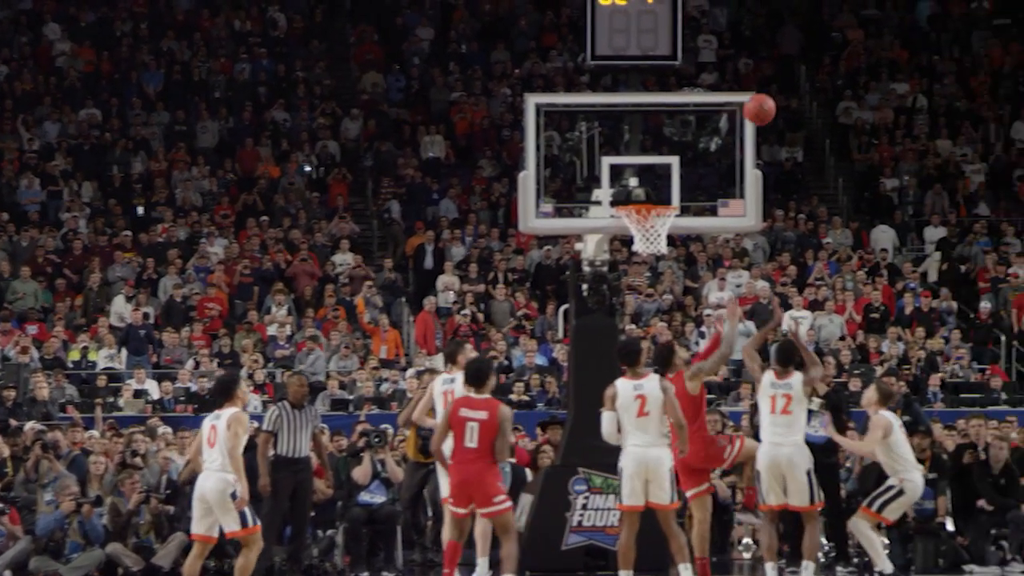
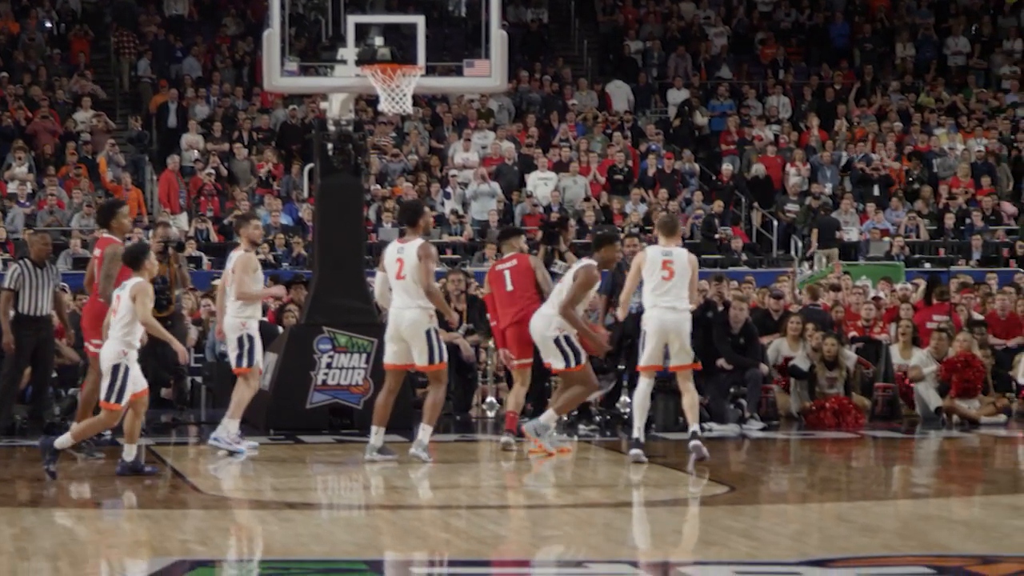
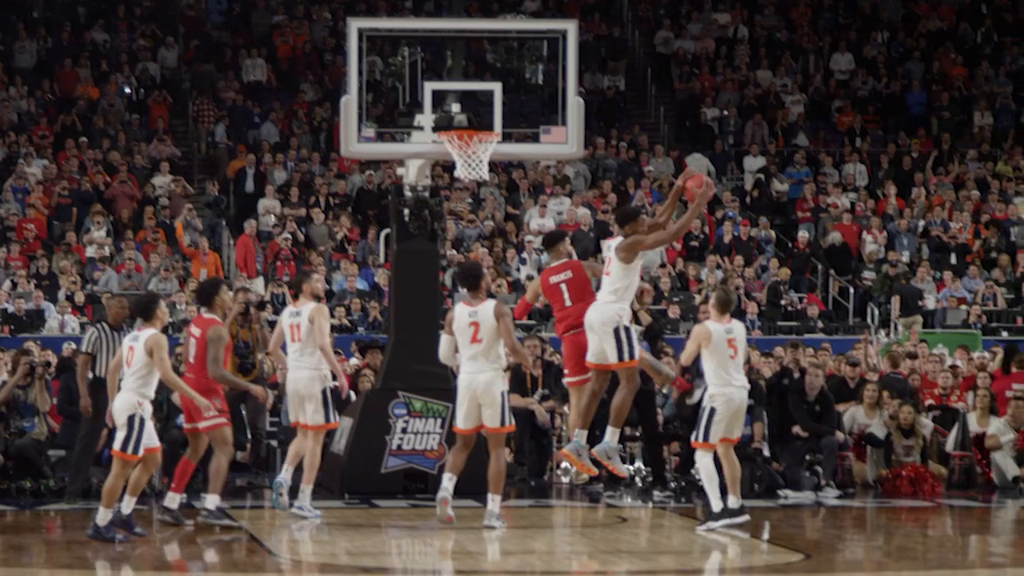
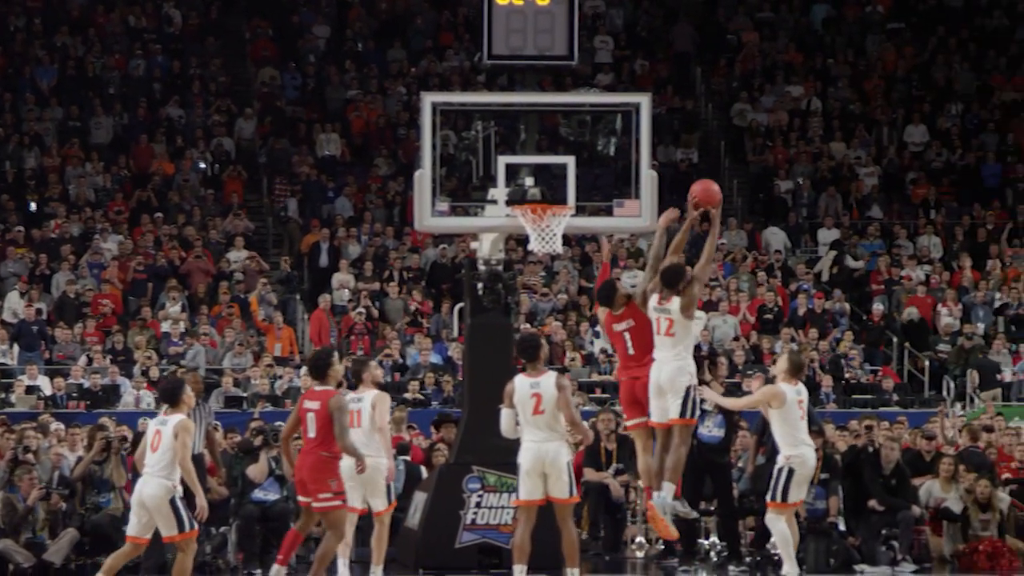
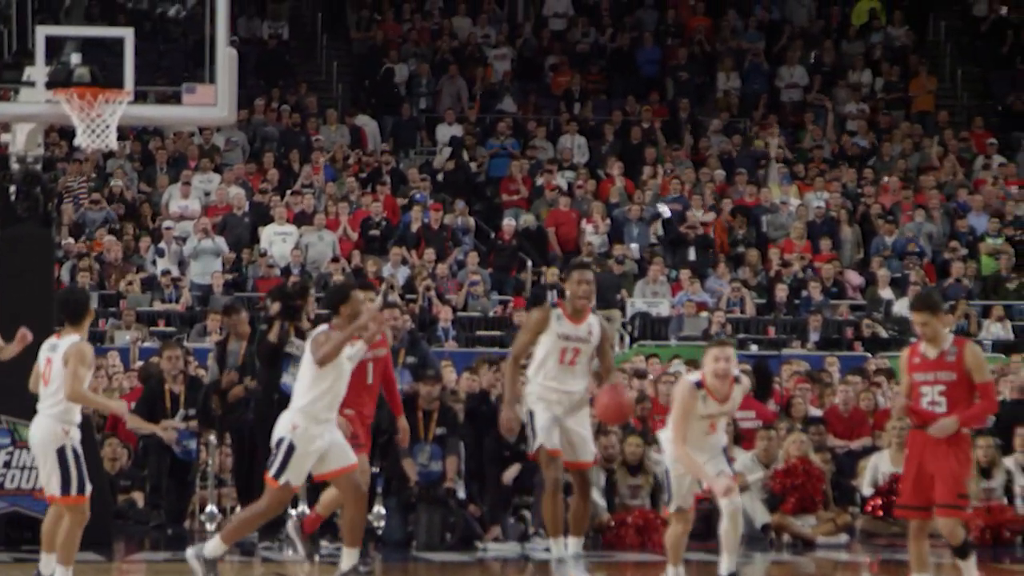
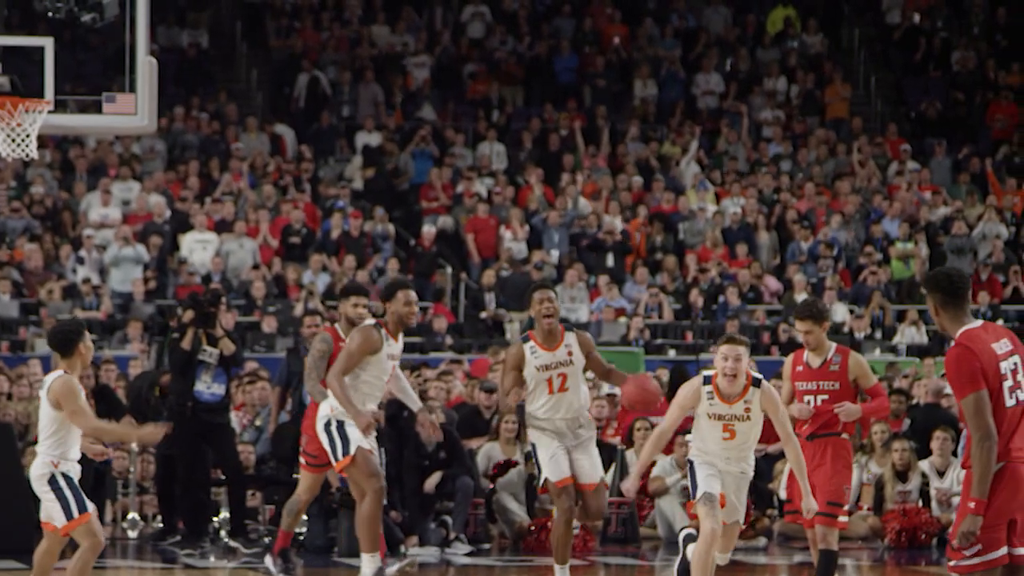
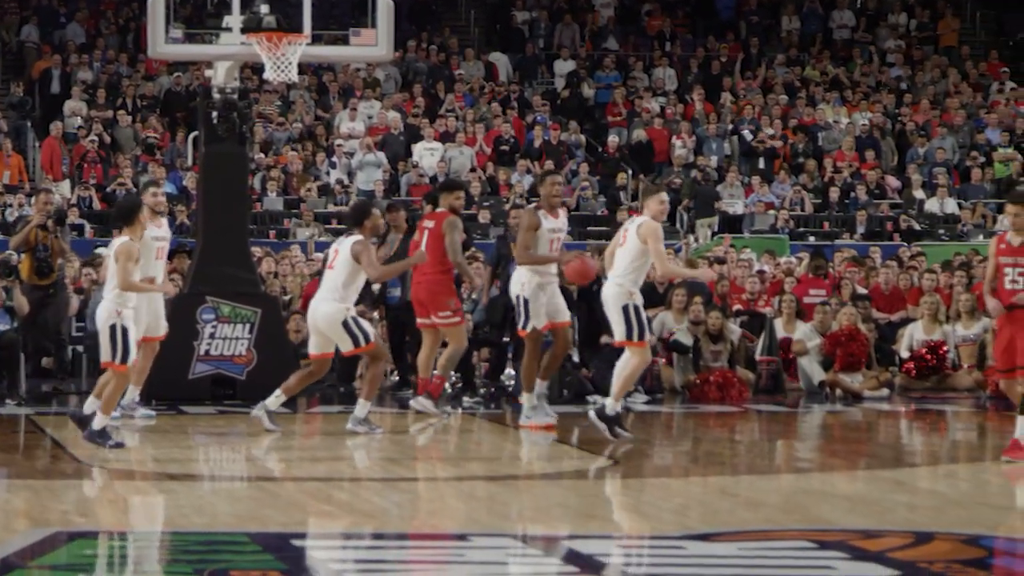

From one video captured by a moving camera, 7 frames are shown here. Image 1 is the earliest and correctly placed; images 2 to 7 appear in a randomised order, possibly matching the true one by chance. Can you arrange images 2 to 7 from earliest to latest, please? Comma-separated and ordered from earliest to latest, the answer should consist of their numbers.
4, 3, 2, 7, 5, 6
